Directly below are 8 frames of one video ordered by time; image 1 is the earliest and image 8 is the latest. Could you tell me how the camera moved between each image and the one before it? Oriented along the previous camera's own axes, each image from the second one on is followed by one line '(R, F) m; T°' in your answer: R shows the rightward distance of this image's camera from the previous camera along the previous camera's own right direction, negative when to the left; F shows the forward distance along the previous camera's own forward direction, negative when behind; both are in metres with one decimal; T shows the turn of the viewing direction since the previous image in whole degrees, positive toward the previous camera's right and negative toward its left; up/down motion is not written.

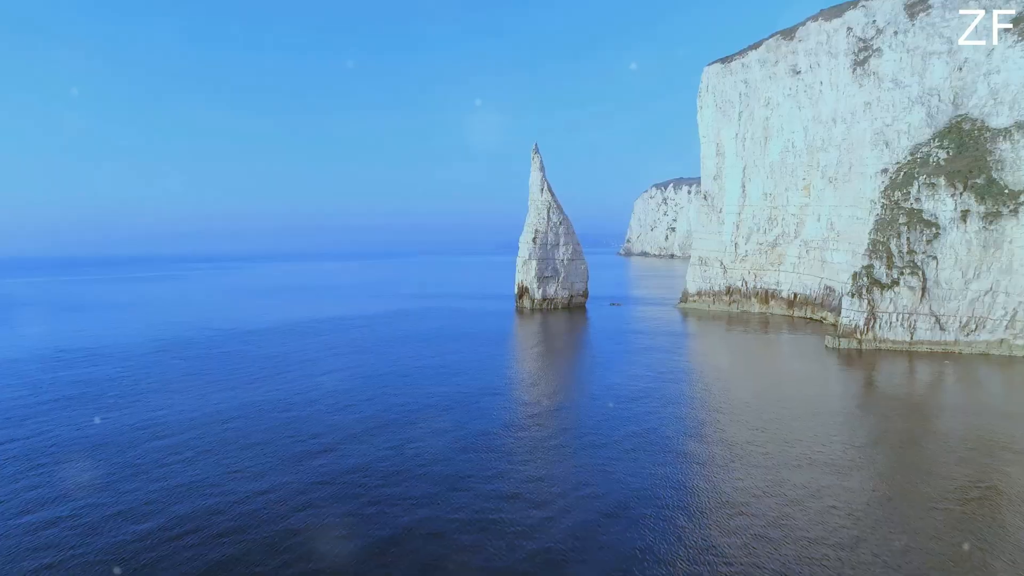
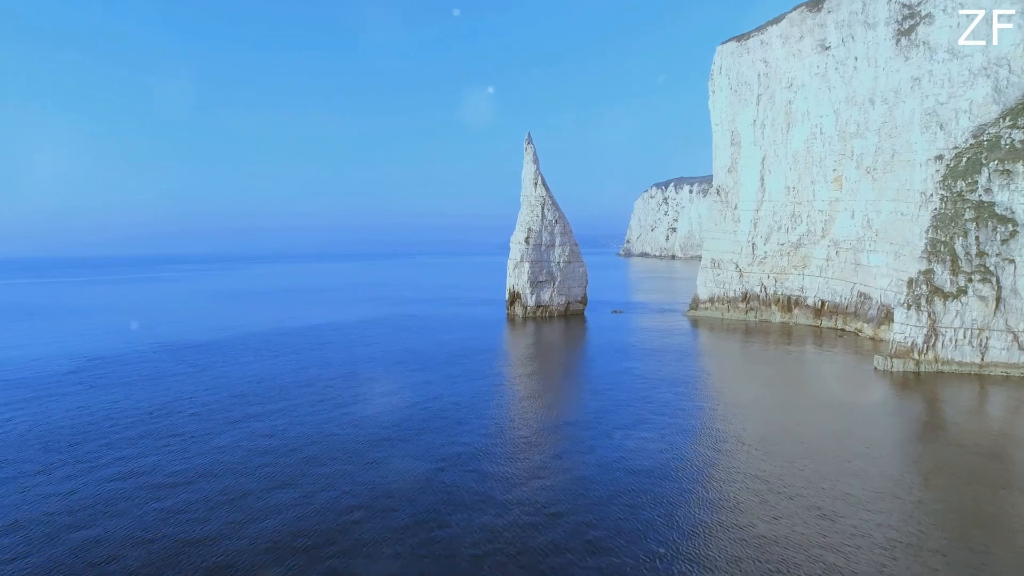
(+0.6, +4.2) m; 0°
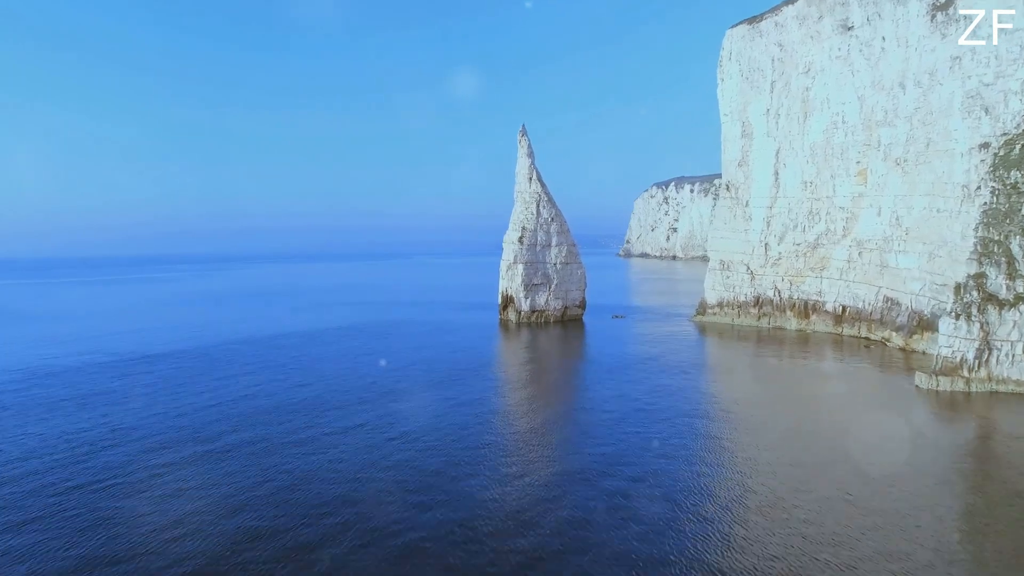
(+0.4, +2.7) m; 0°
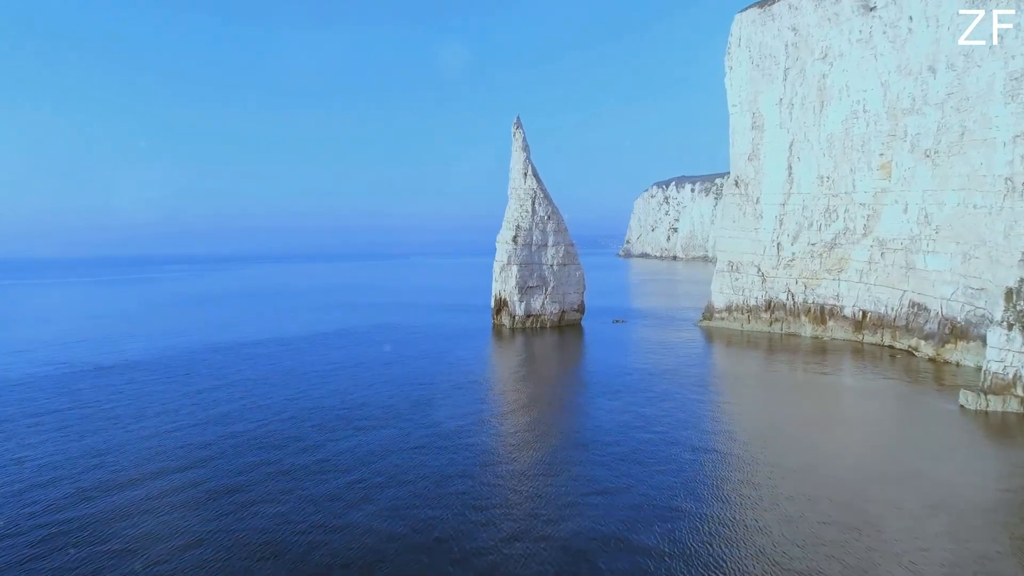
(+0.3, +2.2) m; 0°
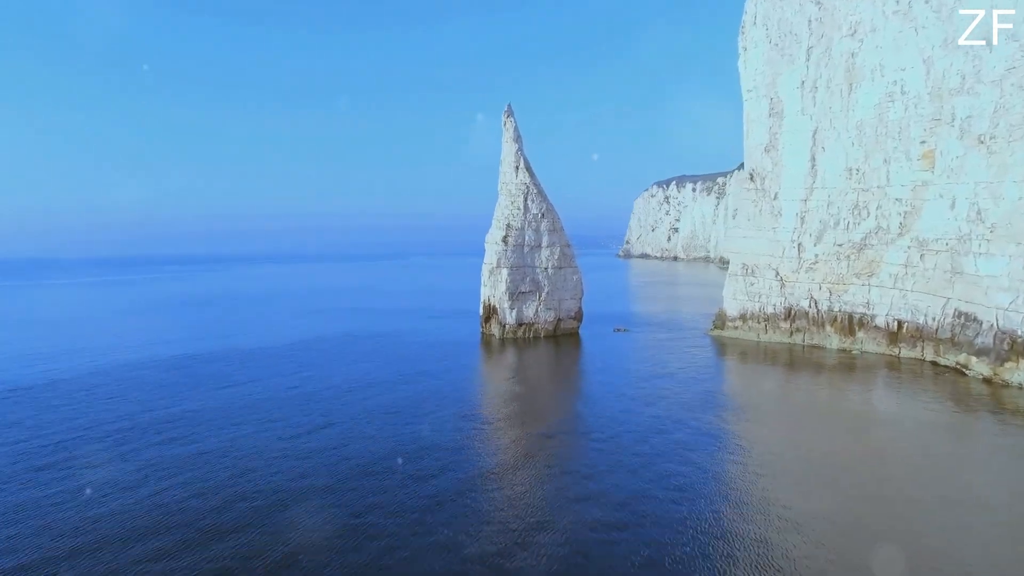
(+0.5, +3.1) m; 0°
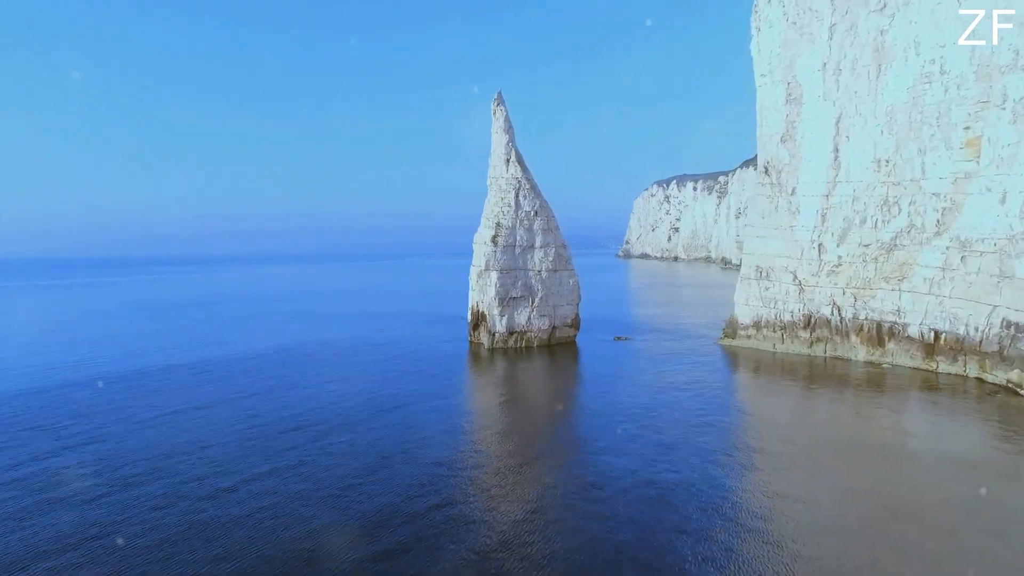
(+0.4, +2.6) m; 0°
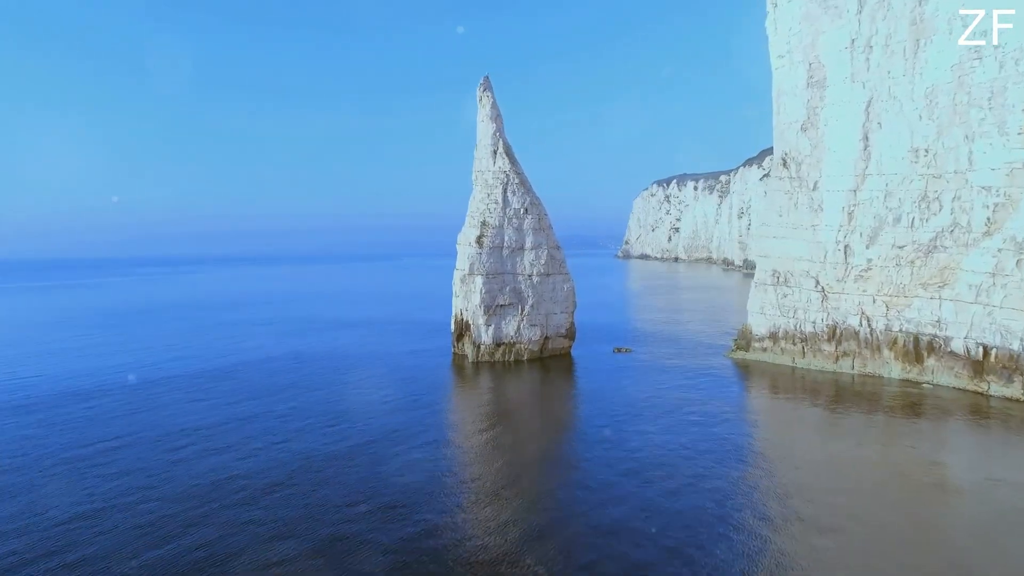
(+0.5, +2.7) m; 0°
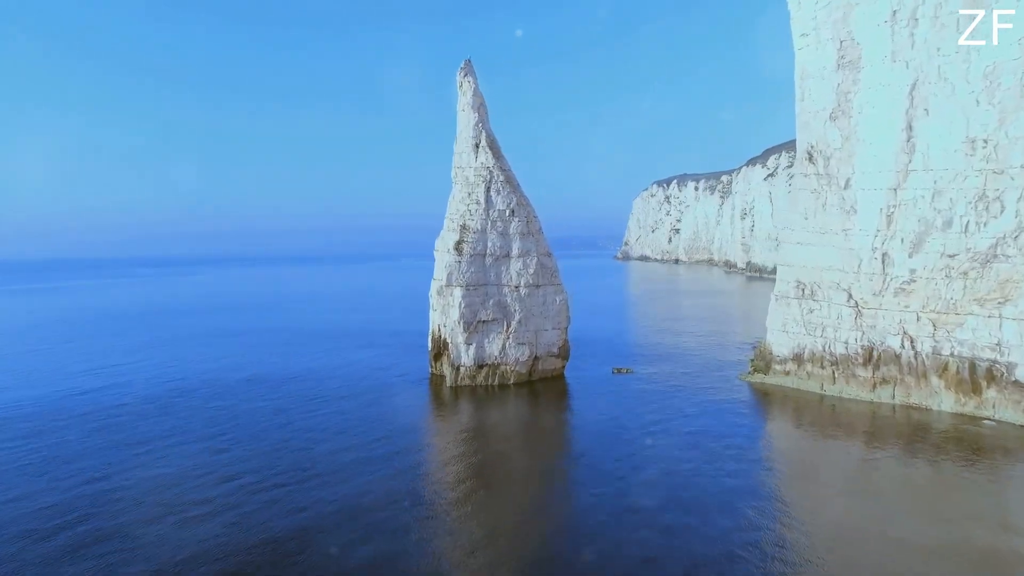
(+0.6, +3.0) m; 0°
